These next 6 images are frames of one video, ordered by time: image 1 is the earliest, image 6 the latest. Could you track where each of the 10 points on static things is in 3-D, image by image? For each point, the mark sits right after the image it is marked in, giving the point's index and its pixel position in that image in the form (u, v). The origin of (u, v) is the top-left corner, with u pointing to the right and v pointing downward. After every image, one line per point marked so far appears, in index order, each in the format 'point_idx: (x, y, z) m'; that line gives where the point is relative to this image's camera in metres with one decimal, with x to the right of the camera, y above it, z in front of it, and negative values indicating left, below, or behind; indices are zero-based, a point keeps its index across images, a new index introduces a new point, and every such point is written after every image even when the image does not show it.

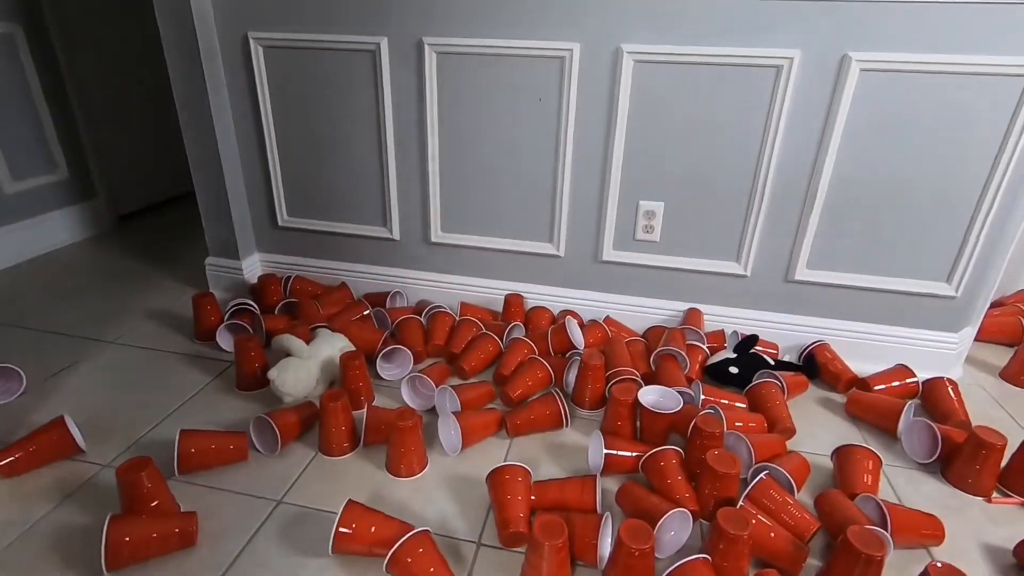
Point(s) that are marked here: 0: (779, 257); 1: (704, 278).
0: (+0.8, +0.1, +1.6) m
1: (+0.6, 0.0, +1.7) m
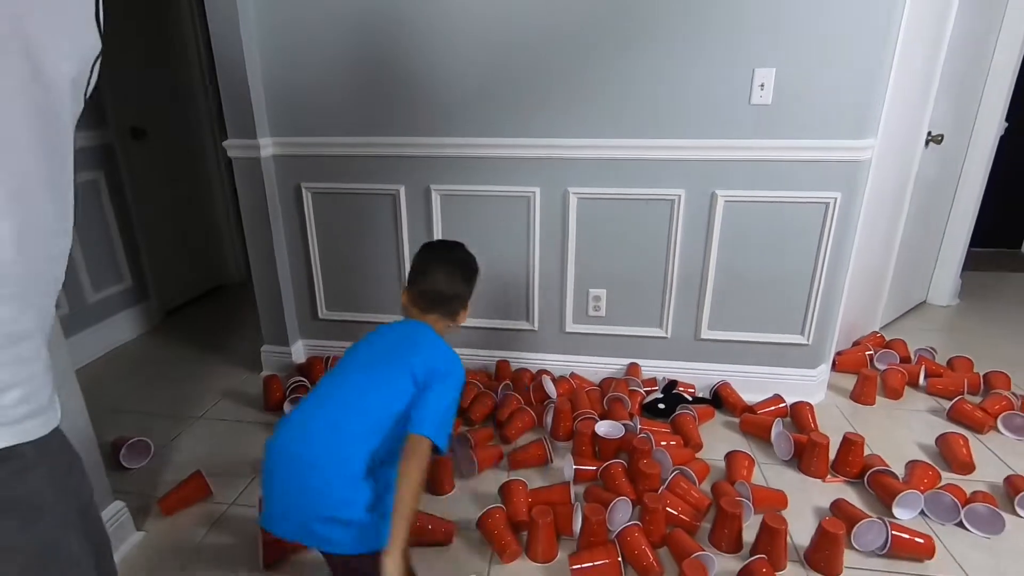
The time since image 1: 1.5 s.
0: (+0.8, -0.2, +2.3) m
1: (+0.6, -0.2, +2.4) m
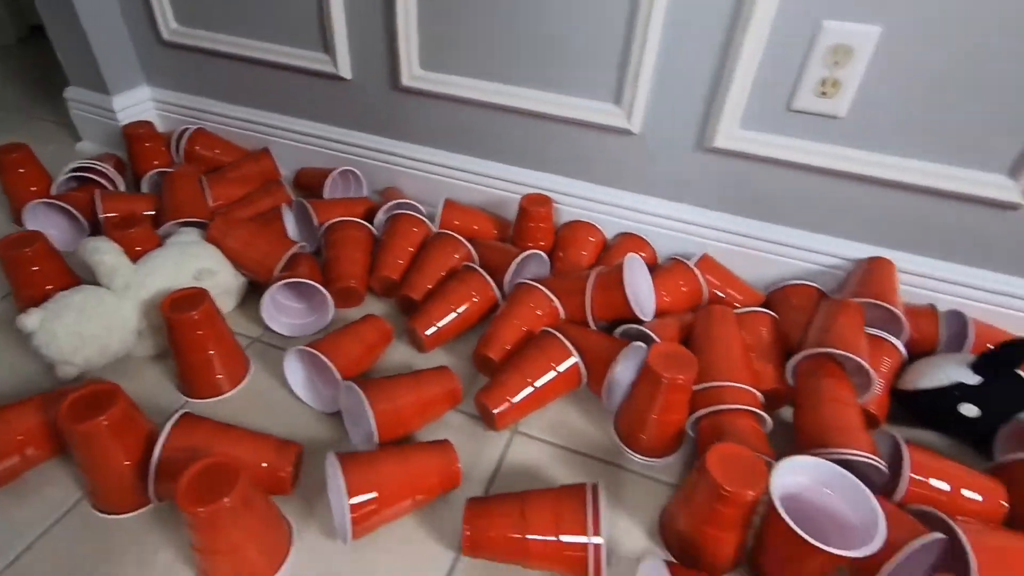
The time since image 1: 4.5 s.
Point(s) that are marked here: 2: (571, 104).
0: (+0.8, +0.2, +0.7) m
1: (+0.6, +0.1, +0.8) m
2: (+0.1, +0.3, +0.9) m
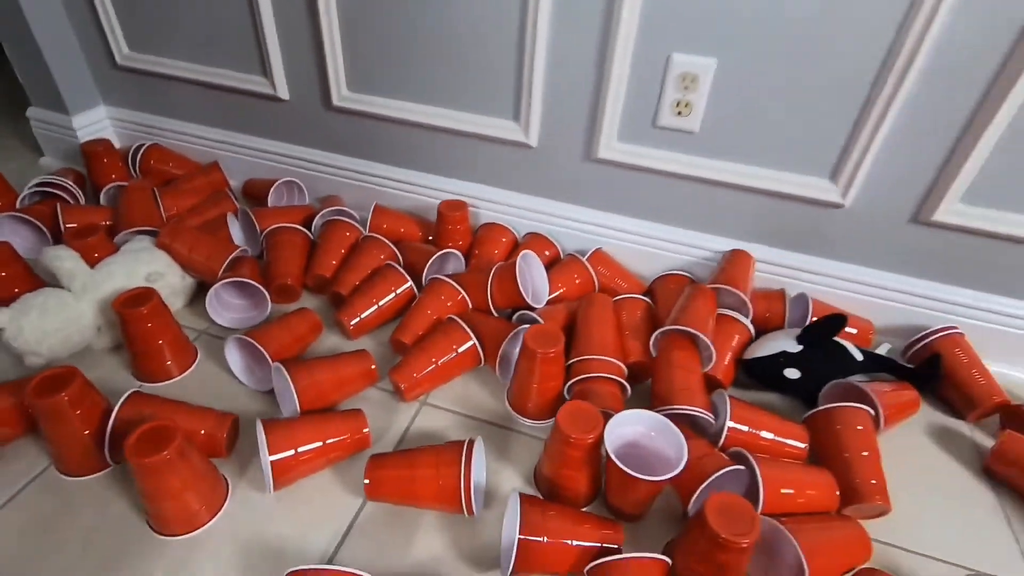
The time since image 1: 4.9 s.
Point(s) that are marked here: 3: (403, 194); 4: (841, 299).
0: (+0.7, +0.2, +0.9) m
1: (+0.5, +0.2, +1.0) m
2: (-0.1, +0.3, +1.1) m
3: (-0.2, +0.2, +1.2) m
4: (+0.6, 0.0, +1.0) m
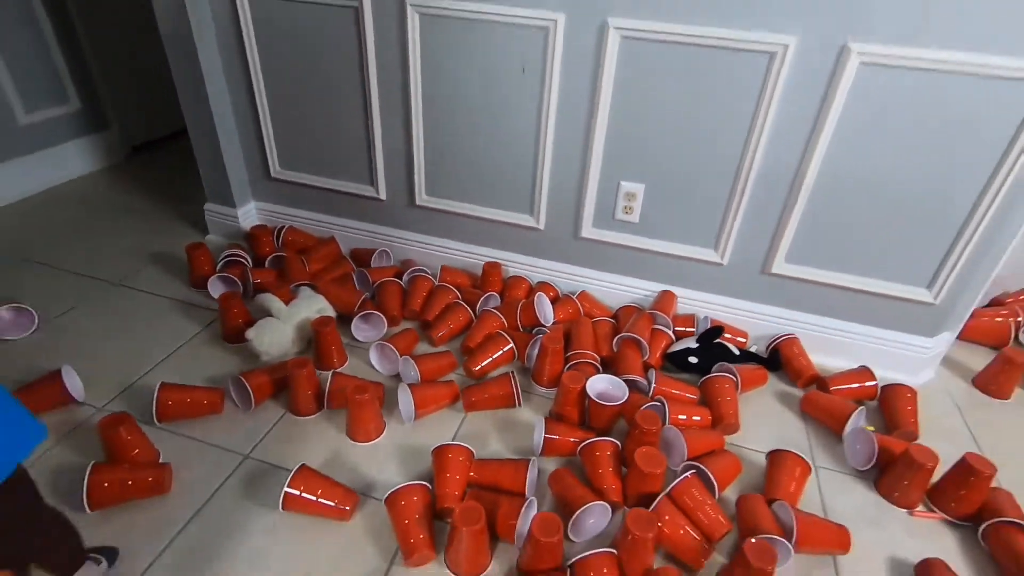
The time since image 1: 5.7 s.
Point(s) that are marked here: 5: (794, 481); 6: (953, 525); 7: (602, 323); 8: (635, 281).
0: (+0.7, +0.1, +1.6) m
1: (+0.5, +0.1, +1.7) m
2: (0.0, +0.2, +1.8) m
3: (-0.2, +0.1, +1.9) m
4: (+0.7, -0.1, +1.7) m
5: (+0.6, -0.4, +1.2) m
6: (+1.0, -0.5, +1.3) m
7: (+0.3, -0.1, +1.7) m
8: (+0.4, 0.0, +1.8) m
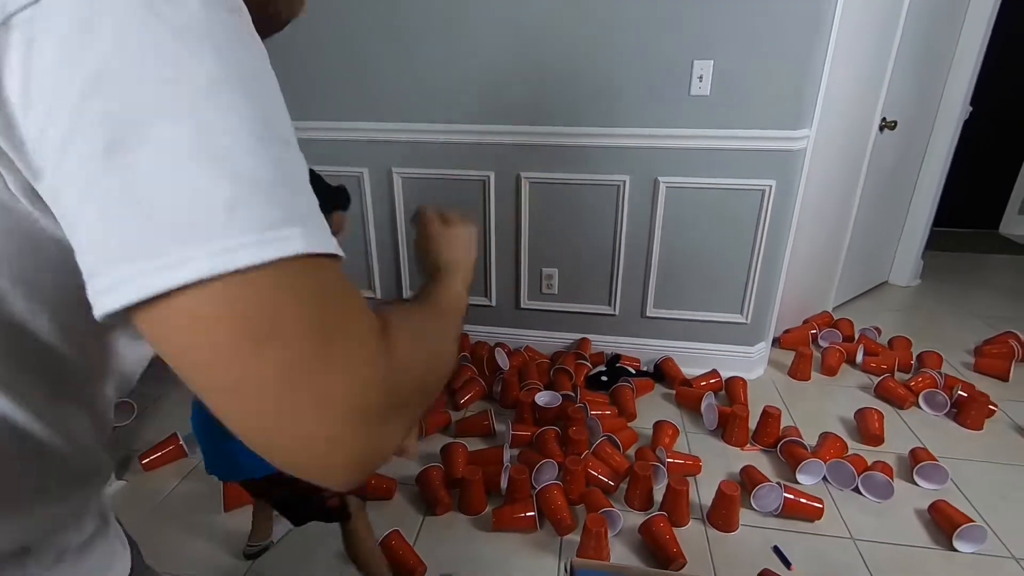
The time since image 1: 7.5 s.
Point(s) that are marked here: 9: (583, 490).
0: (+0.6, -0.1, +2.5) m
1: (+0.4, -0.1, +2.5) m
2: (-0.2, -0.1, +2.6) m
3: (-0.4, -0.2, +2.7) m
4: (+0.5, -0.3, +2.5) m
5: (+0.6, -0.5, +2.0) m
6: (+1.0, -0.6, +2.0) m
7: (+0.1, -0.3, +2.4) m
8: (+0.2, -0.2, +2.6) m
9: (+0.2, -0.7, +1.8) m
